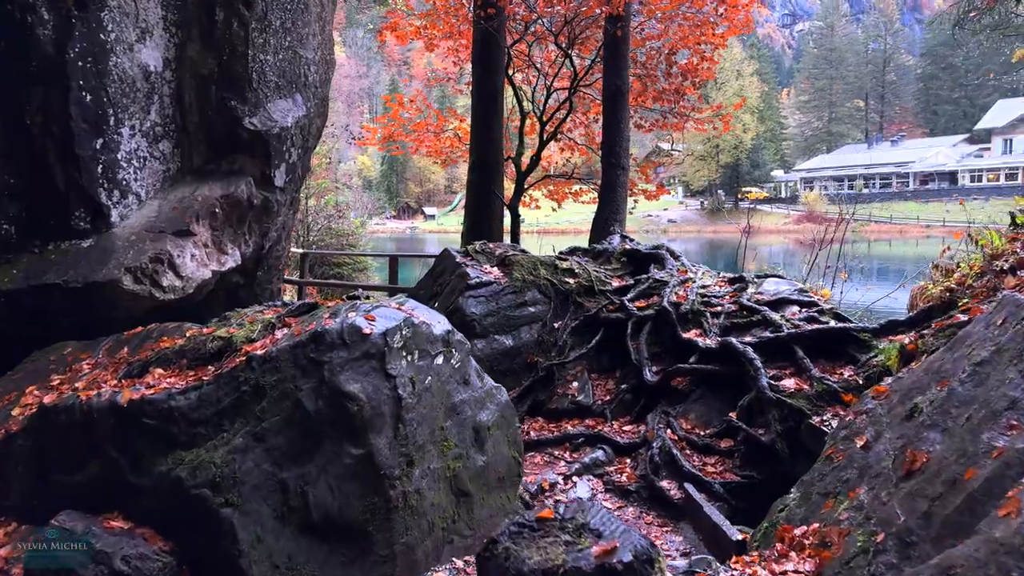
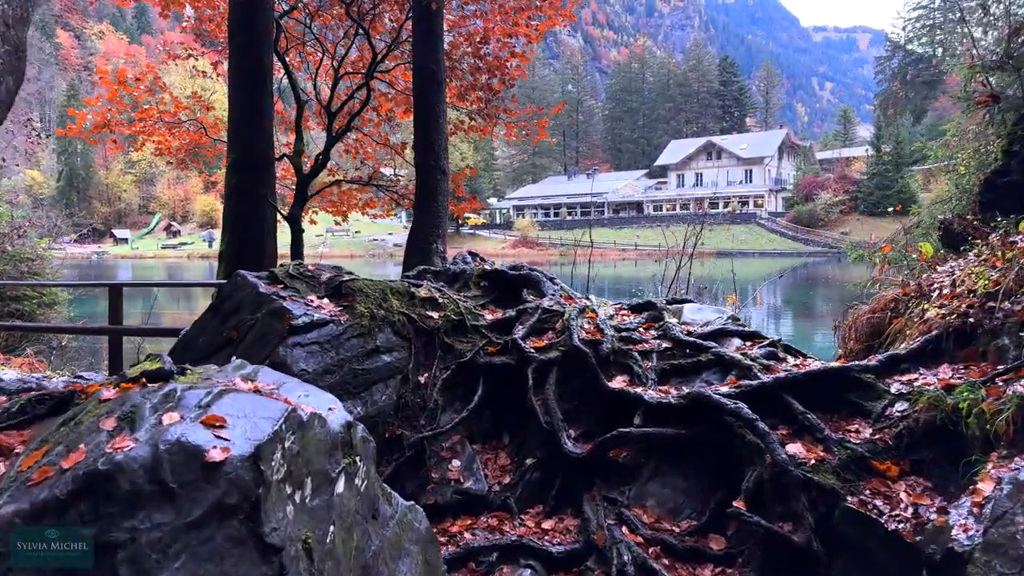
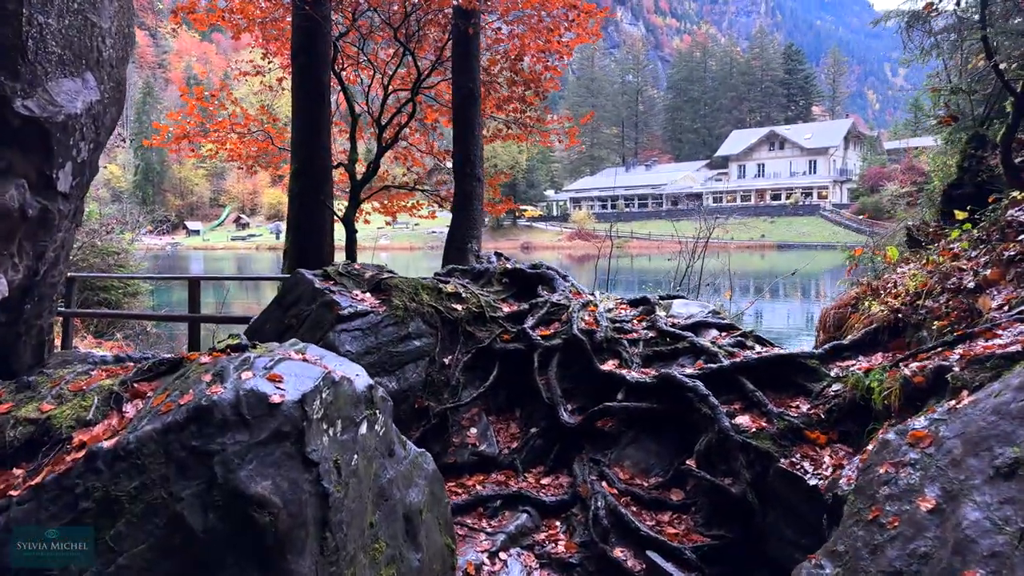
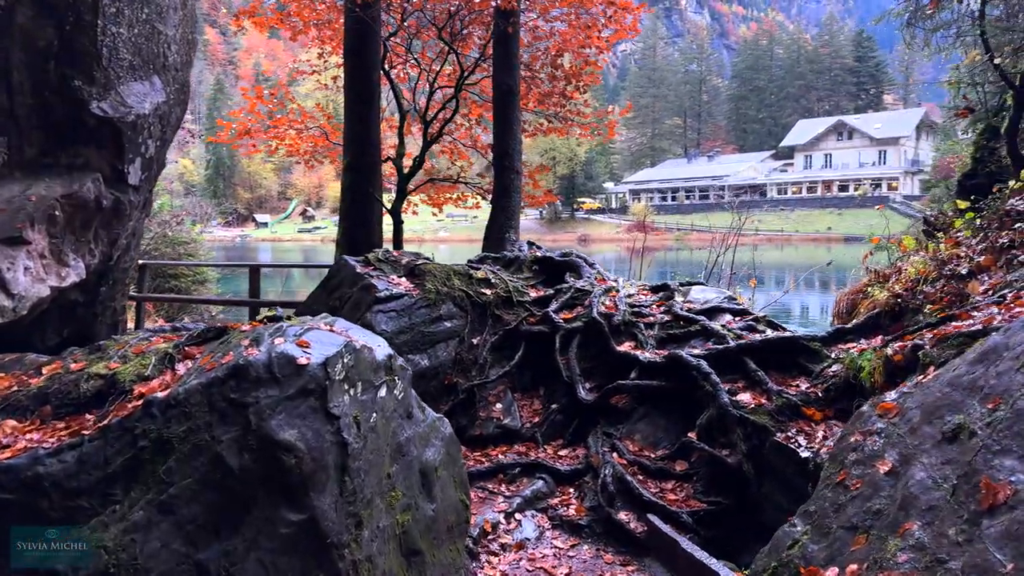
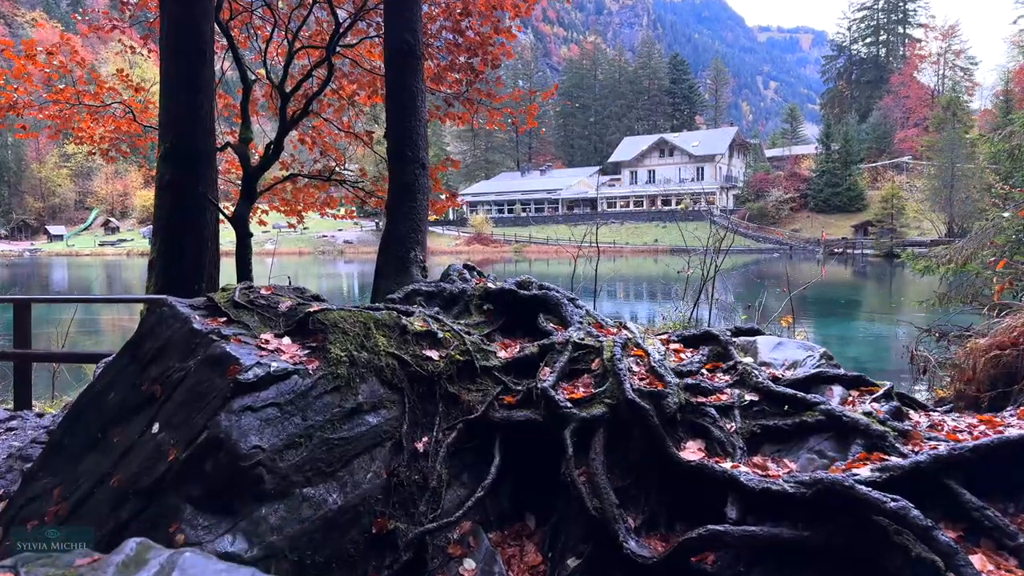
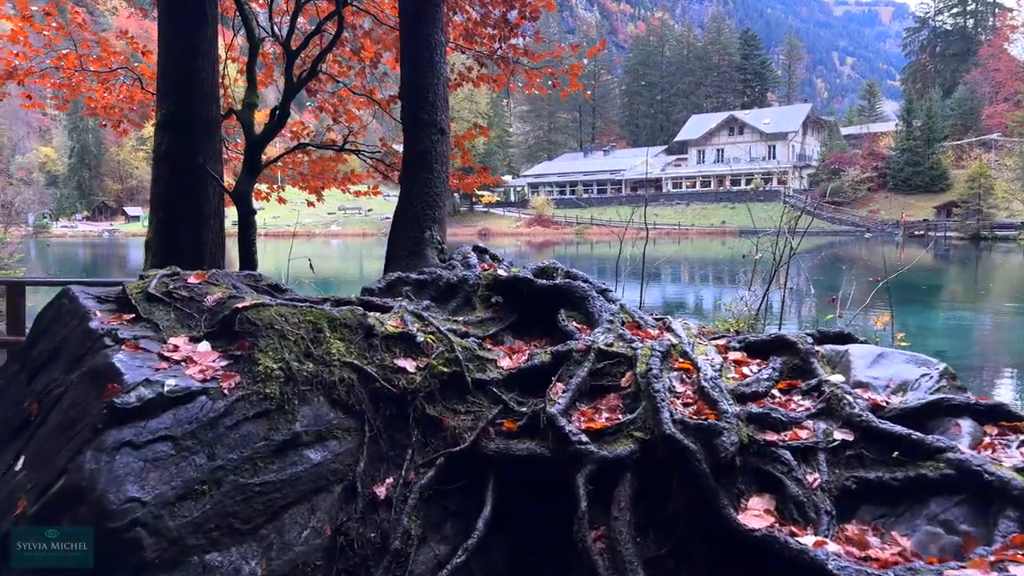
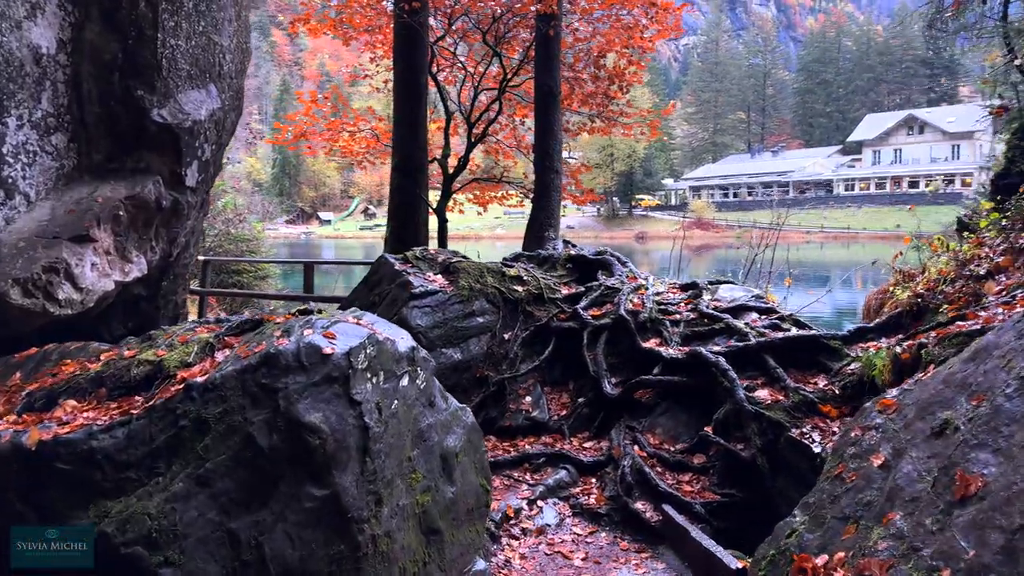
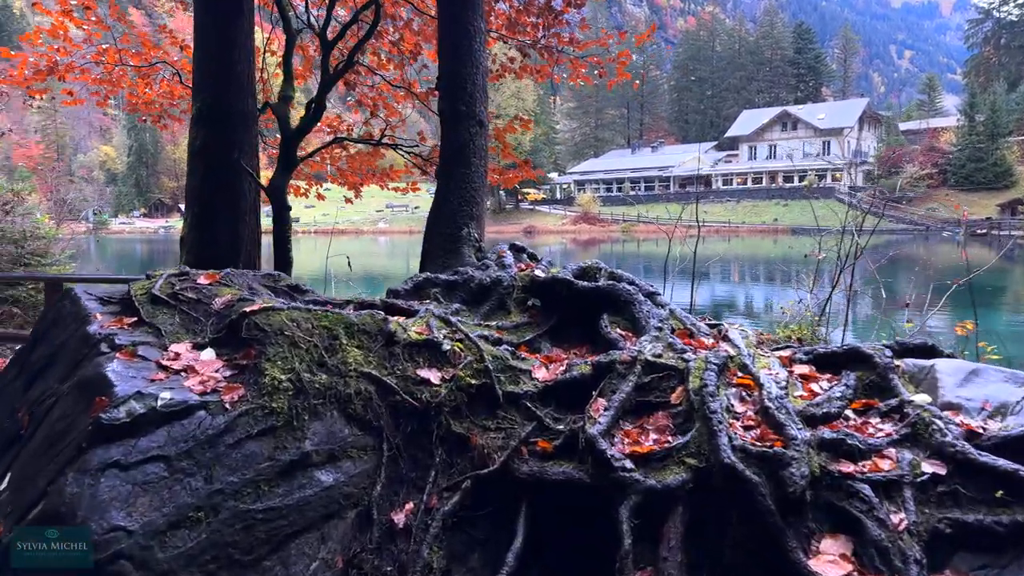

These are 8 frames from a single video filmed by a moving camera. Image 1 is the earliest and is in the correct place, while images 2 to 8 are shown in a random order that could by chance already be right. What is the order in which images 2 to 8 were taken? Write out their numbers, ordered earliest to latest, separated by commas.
7, 4, 3, 2, 5, 6, 8
